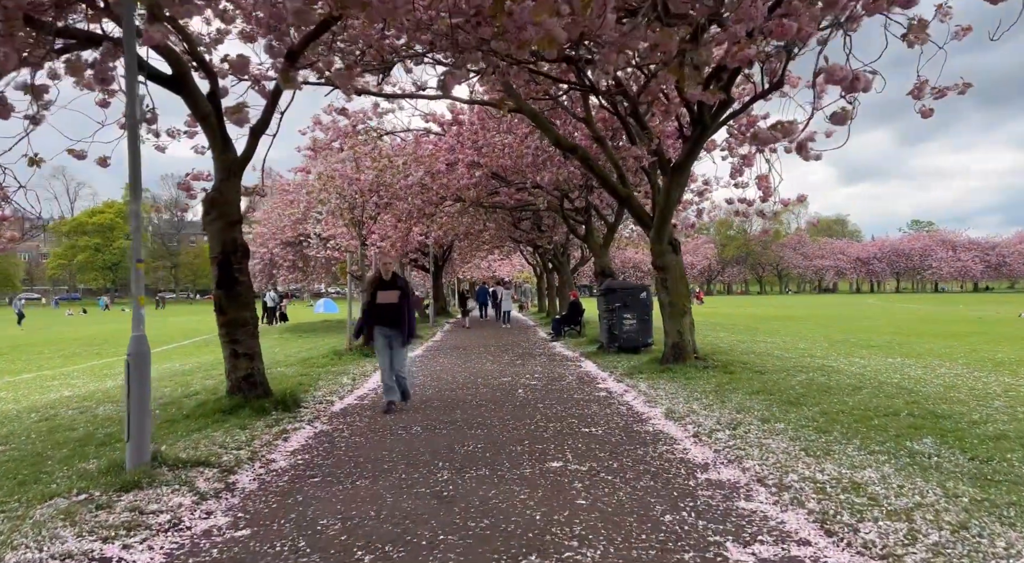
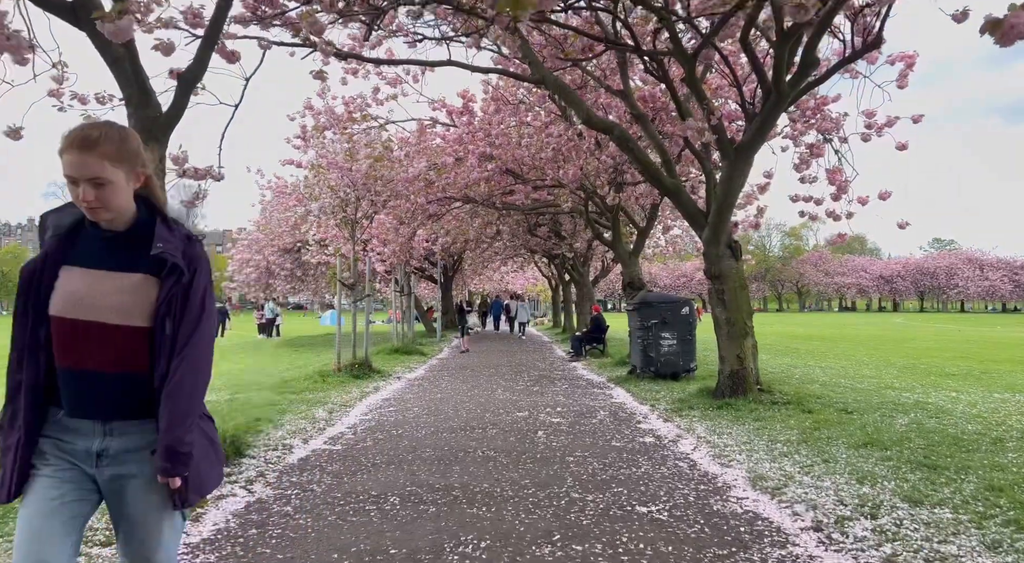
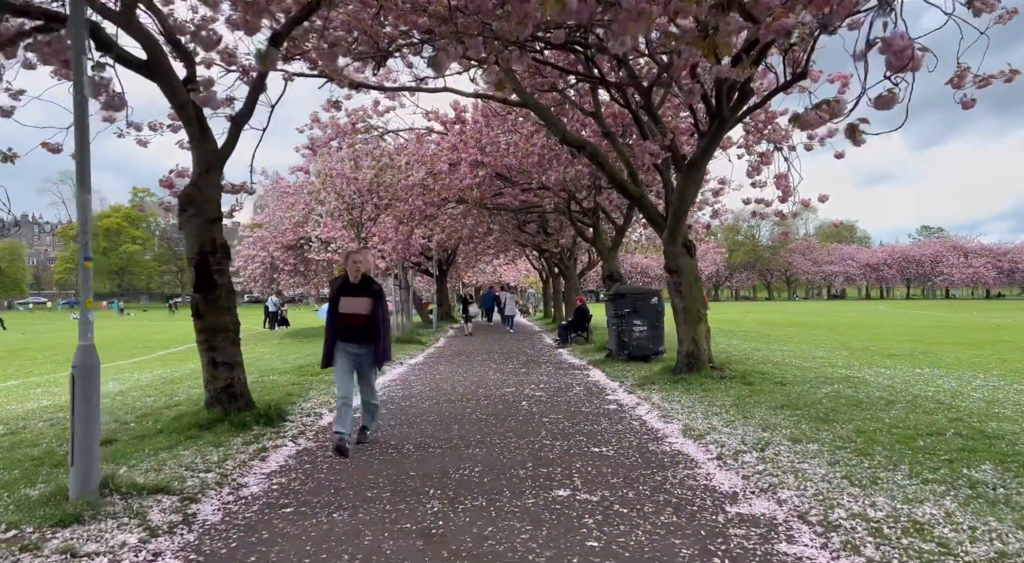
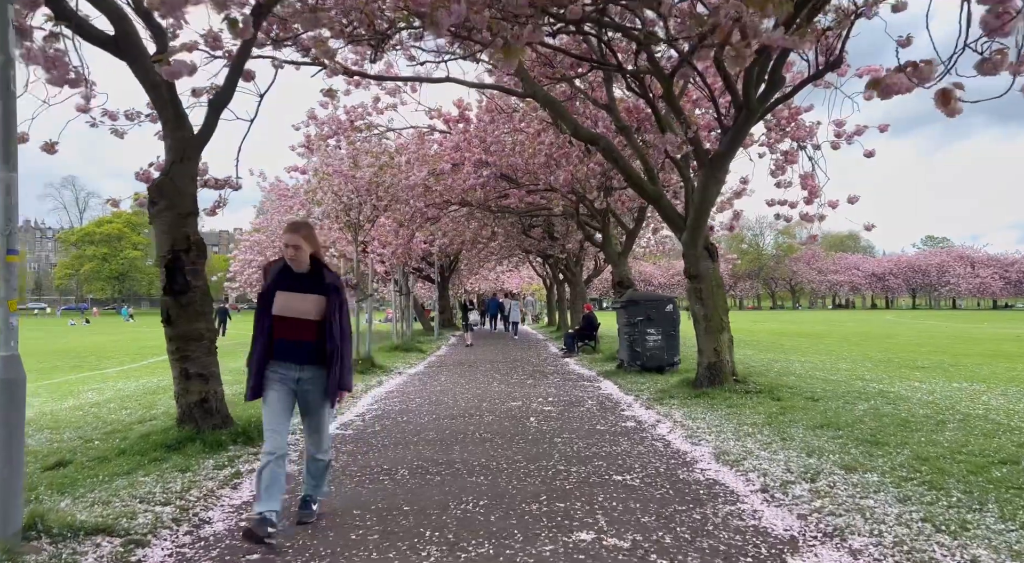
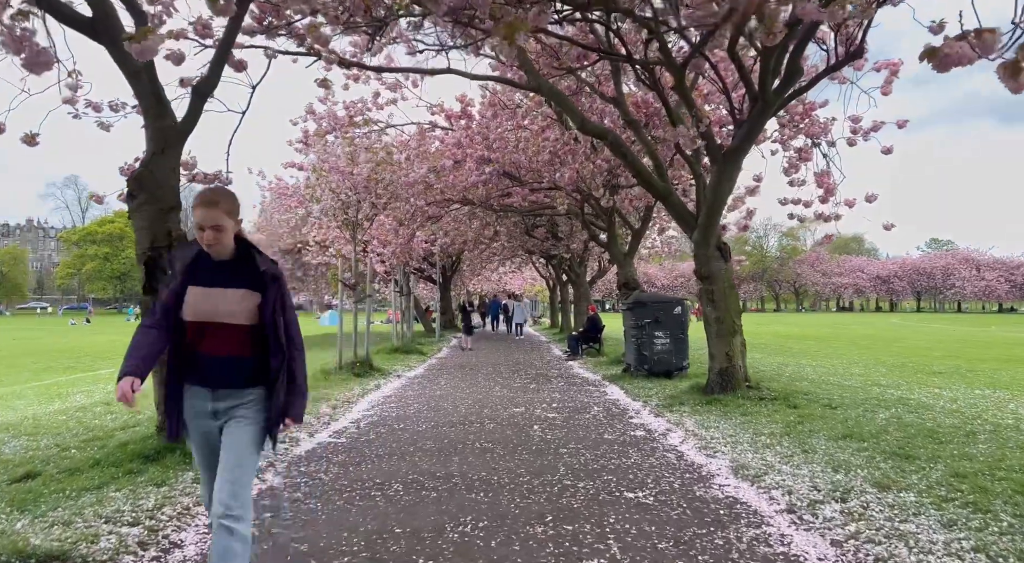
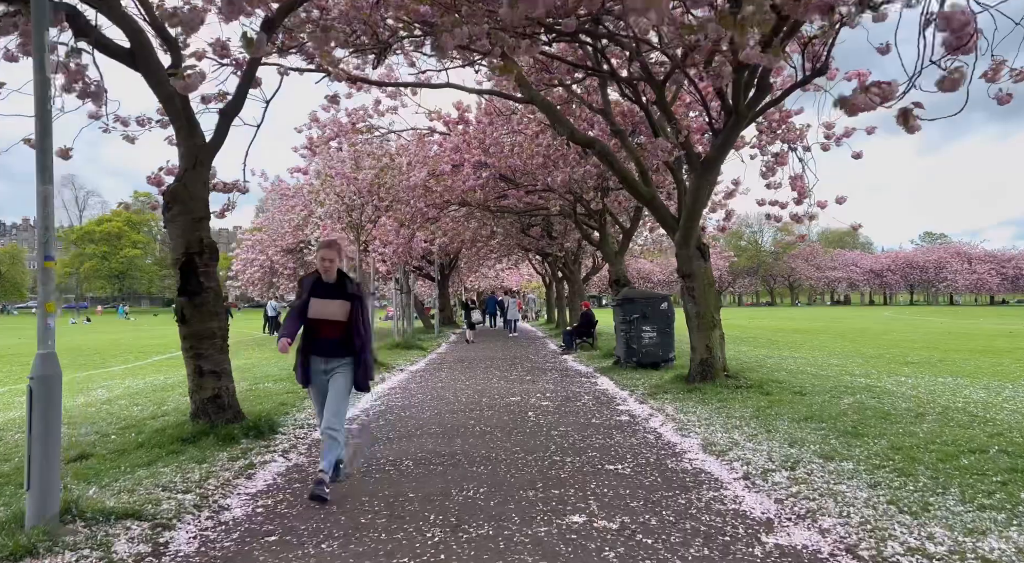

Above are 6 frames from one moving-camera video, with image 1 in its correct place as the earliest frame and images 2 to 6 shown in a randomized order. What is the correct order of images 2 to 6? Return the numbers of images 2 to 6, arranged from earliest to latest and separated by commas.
3, 6, 4, 5, 2
